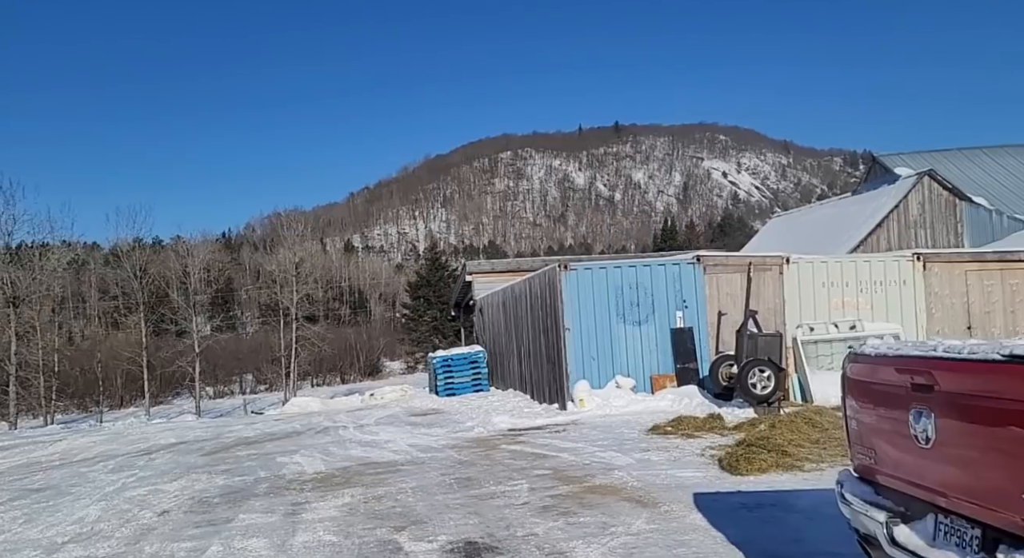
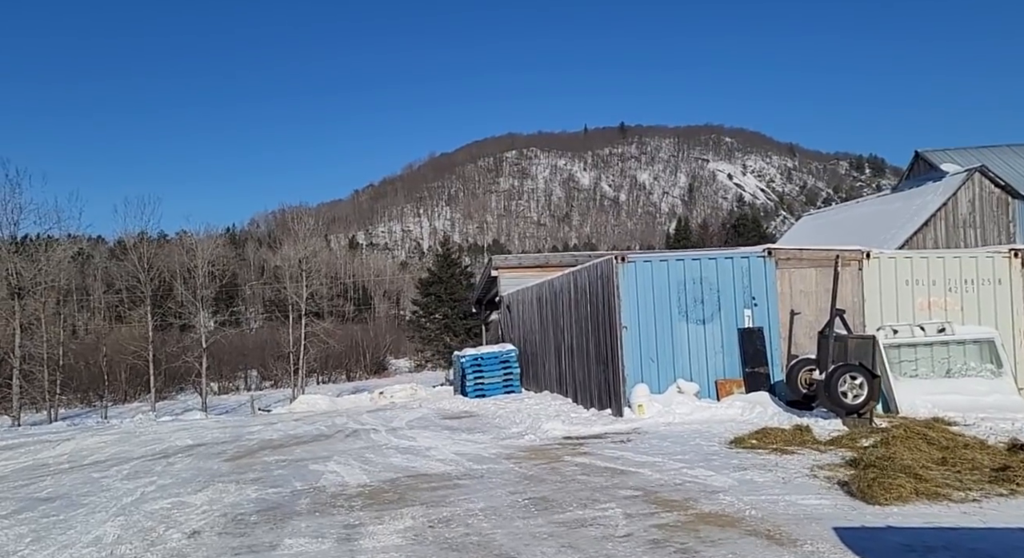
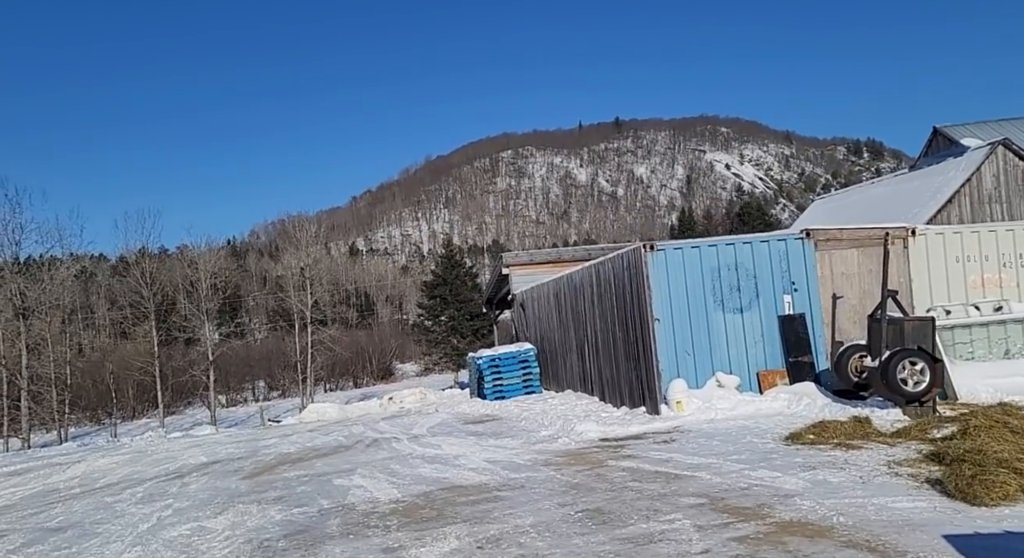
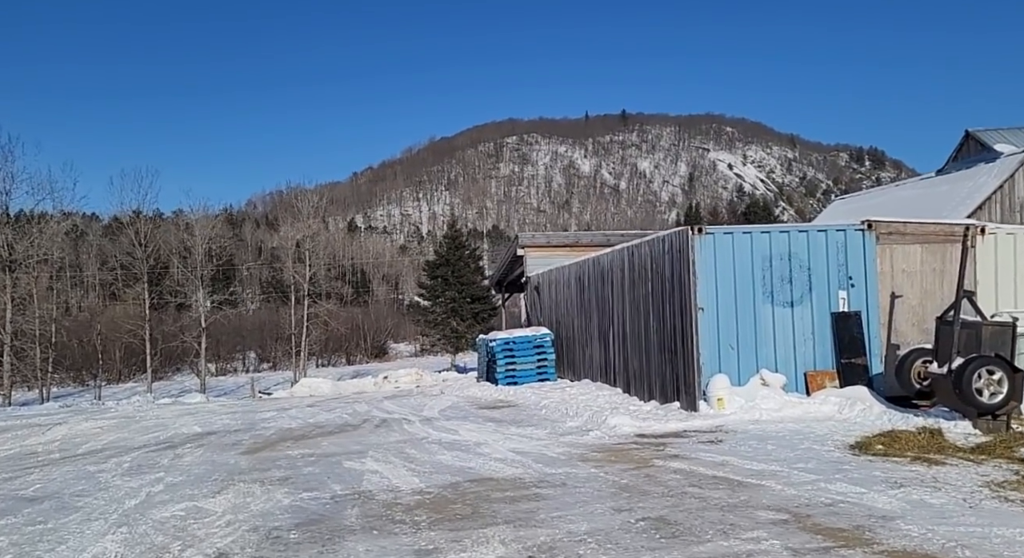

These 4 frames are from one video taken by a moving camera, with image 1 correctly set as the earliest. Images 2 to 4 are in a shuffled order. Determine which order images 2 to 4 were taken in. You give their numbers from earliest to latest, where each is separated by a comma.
2, 3, 4
